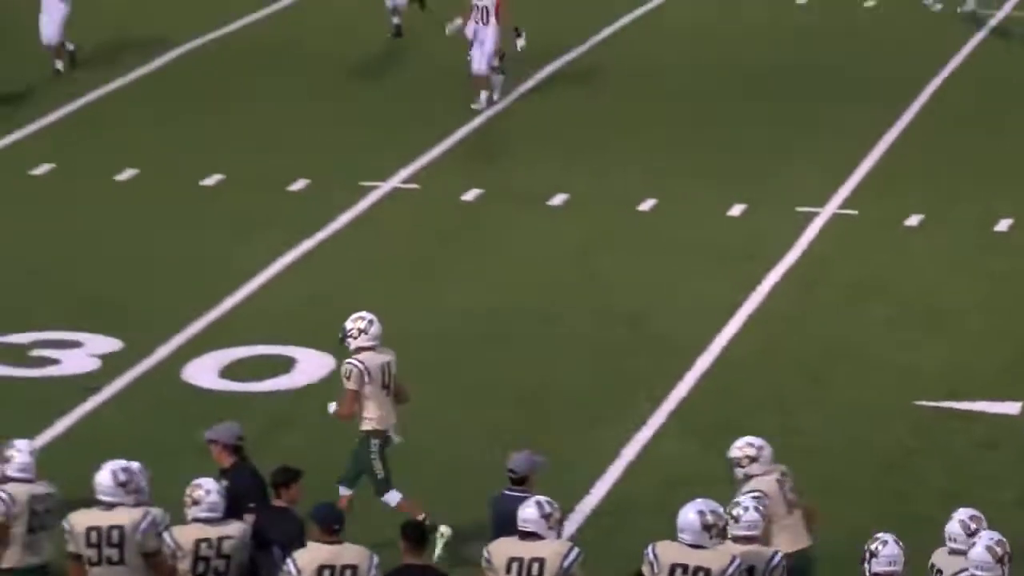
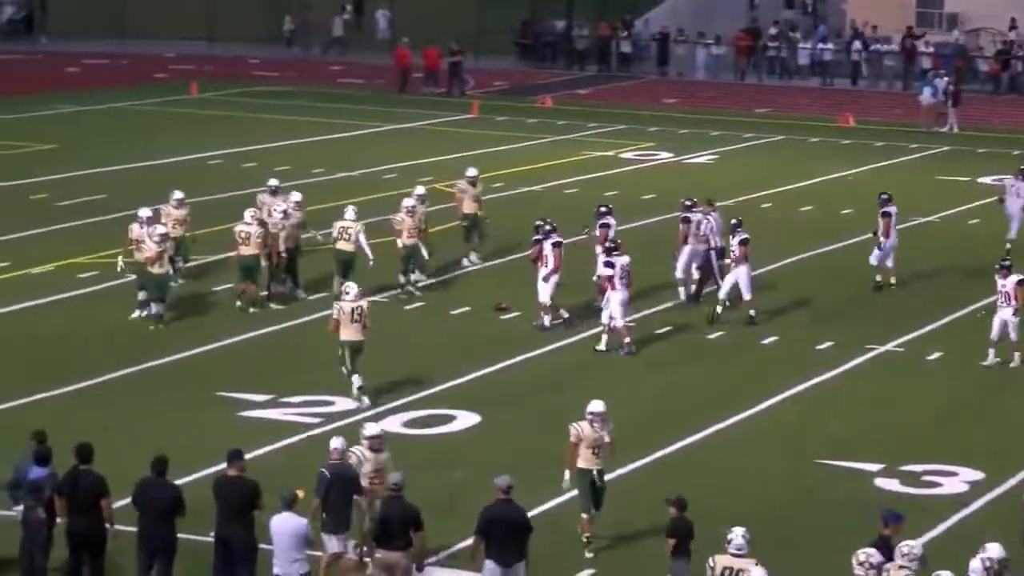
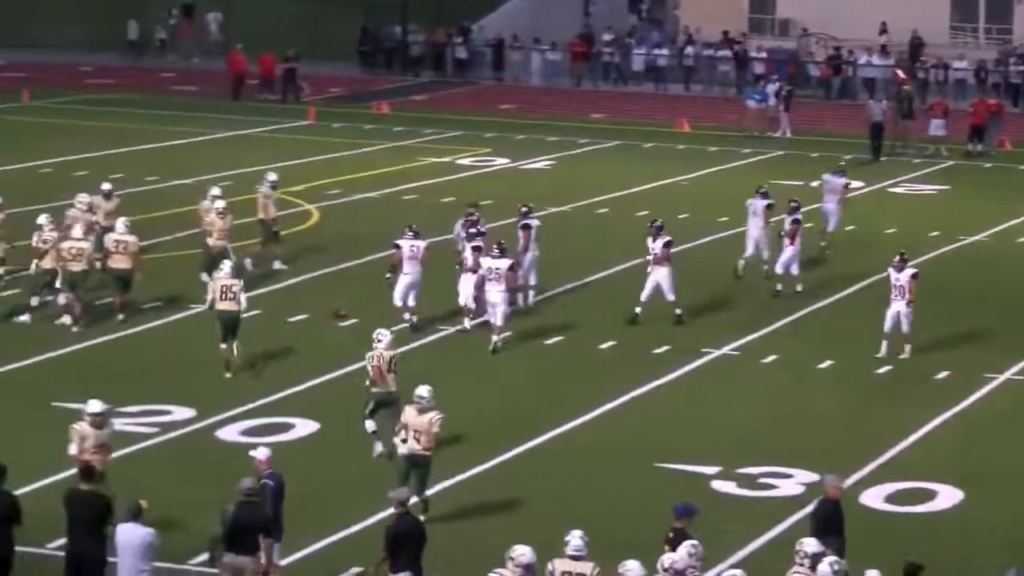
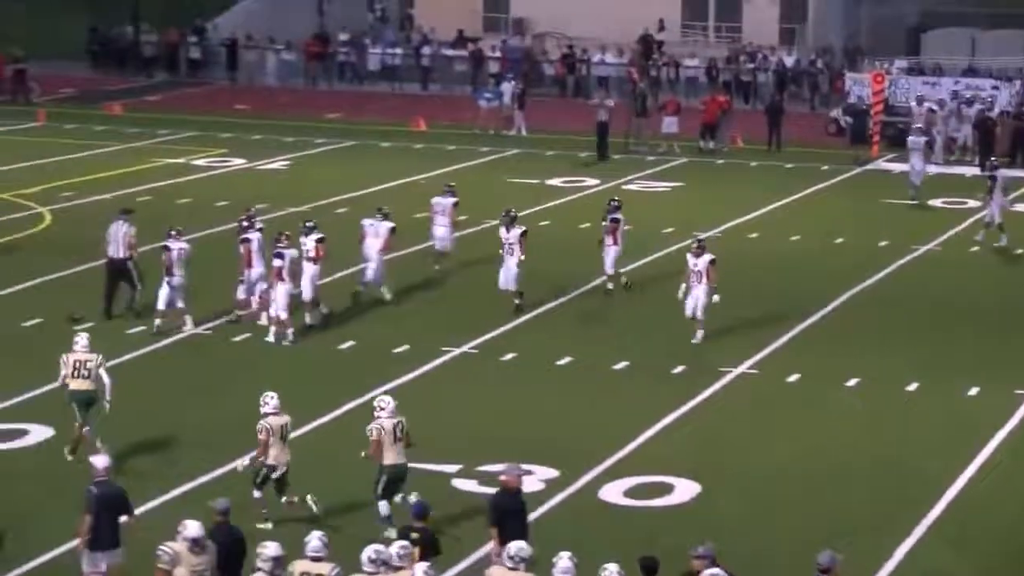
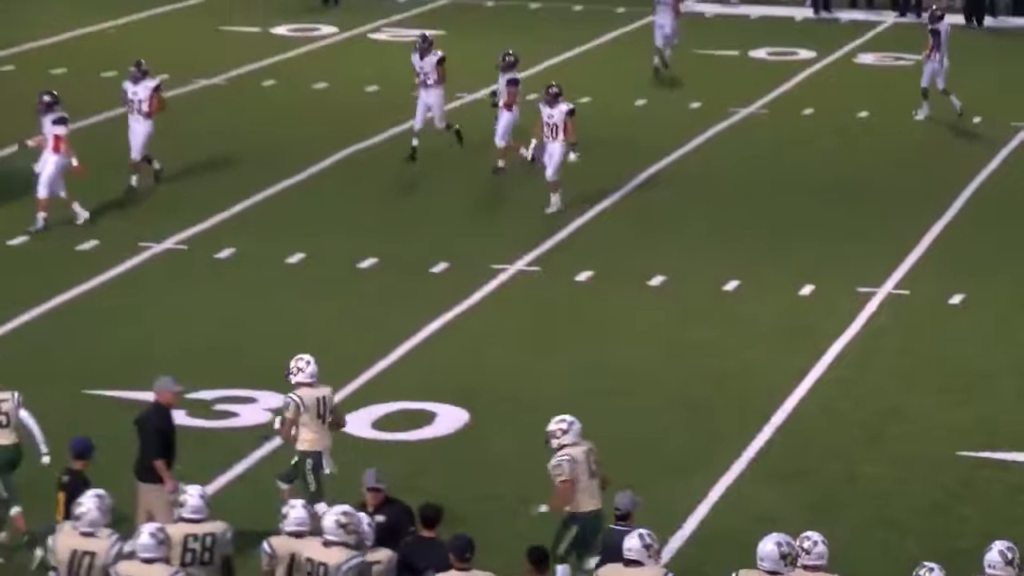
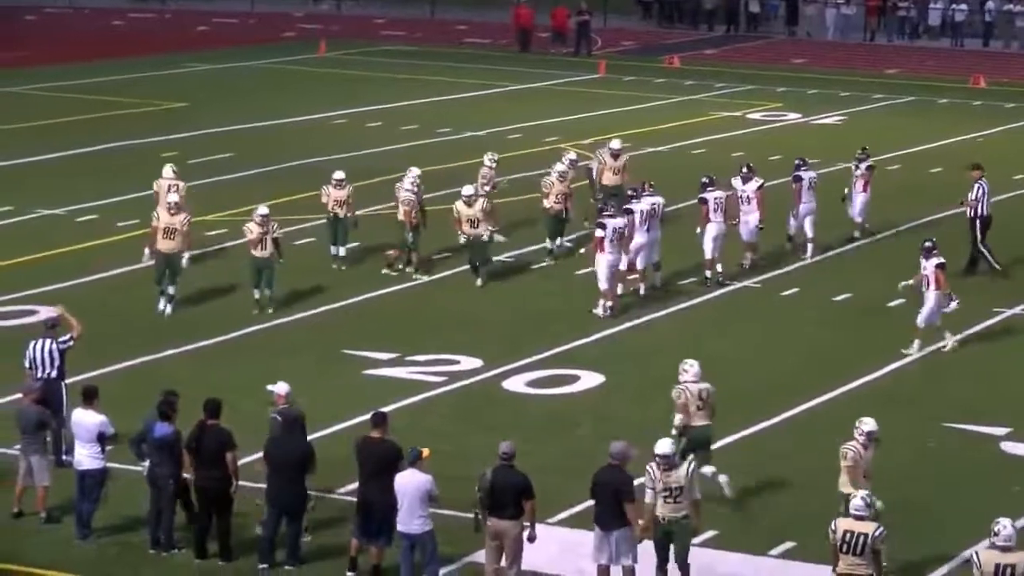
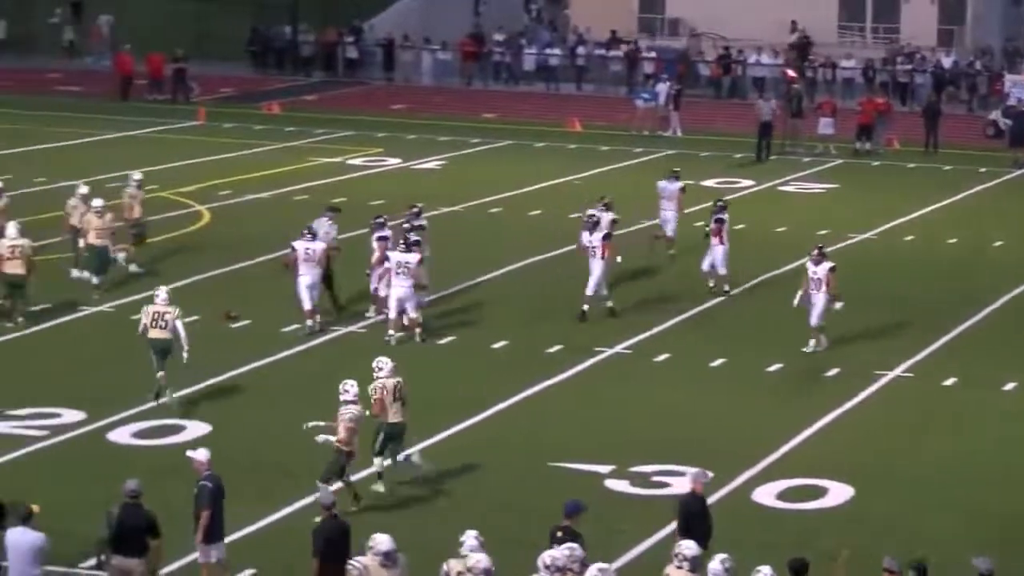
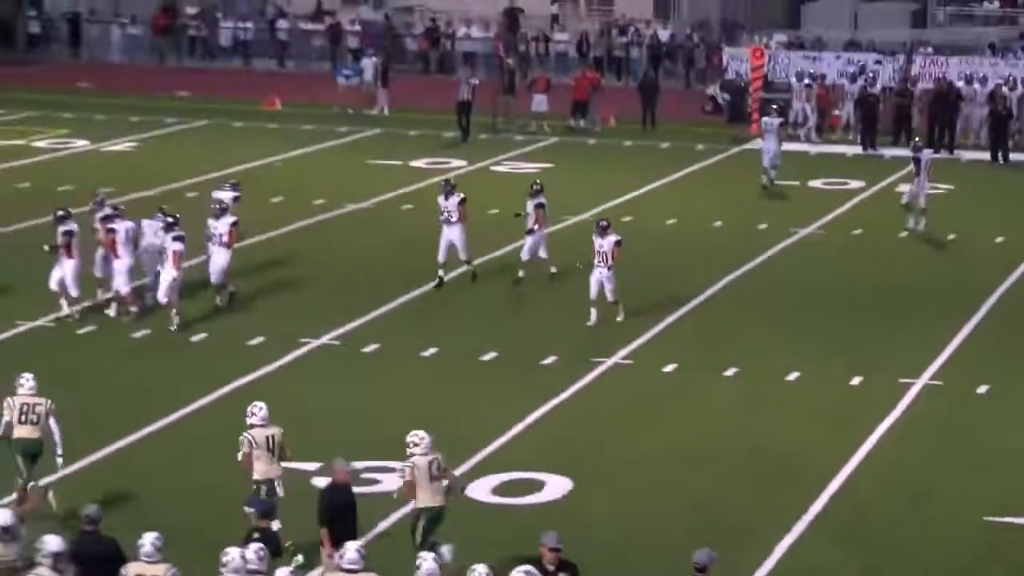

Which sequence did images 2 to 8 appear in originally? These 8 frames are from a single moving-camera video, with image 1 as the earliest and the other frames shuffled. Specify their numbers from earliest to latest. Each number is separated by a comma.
5, 8, 4, 7, 3, 2, 6
